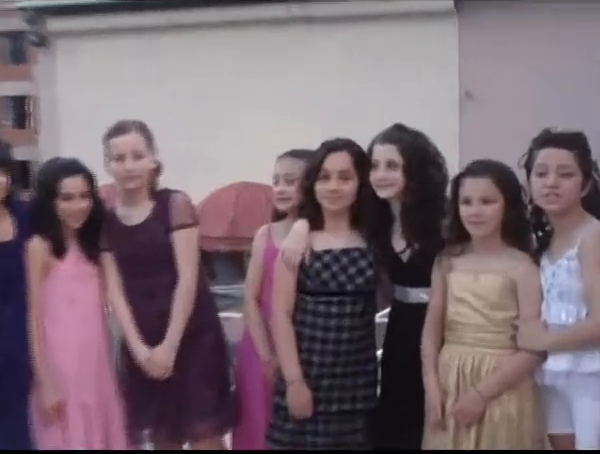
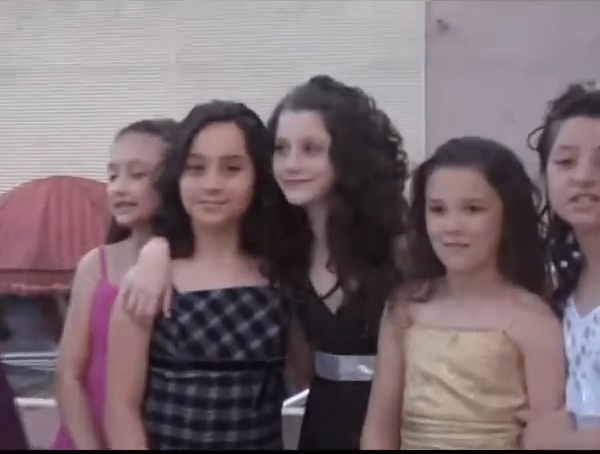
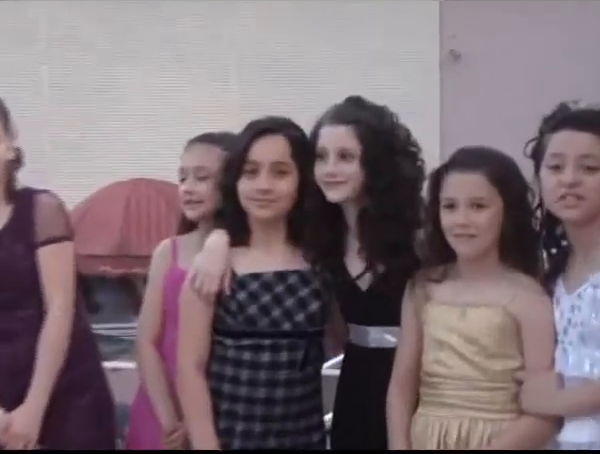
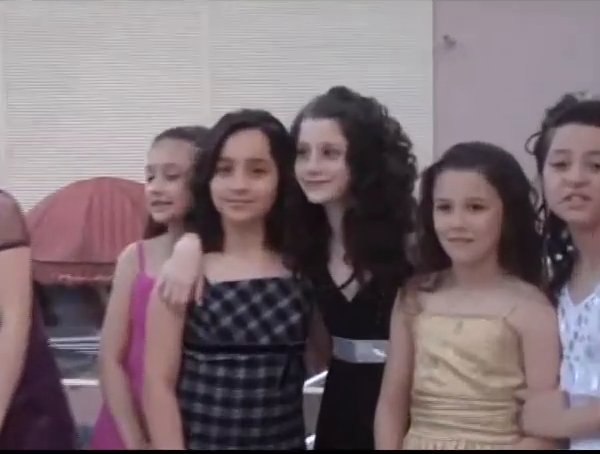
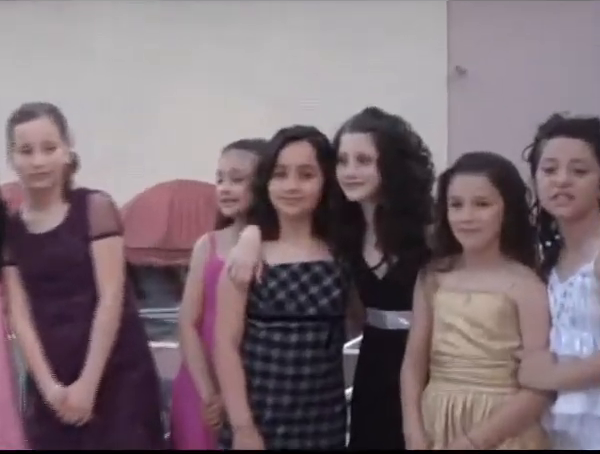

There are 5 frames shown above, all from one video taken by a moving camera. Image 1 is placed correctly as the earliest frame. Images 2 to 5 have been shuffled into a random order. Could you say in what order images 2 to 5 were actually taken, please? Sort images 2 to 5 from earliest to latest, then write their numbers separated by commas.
5, 3, 4, 2
